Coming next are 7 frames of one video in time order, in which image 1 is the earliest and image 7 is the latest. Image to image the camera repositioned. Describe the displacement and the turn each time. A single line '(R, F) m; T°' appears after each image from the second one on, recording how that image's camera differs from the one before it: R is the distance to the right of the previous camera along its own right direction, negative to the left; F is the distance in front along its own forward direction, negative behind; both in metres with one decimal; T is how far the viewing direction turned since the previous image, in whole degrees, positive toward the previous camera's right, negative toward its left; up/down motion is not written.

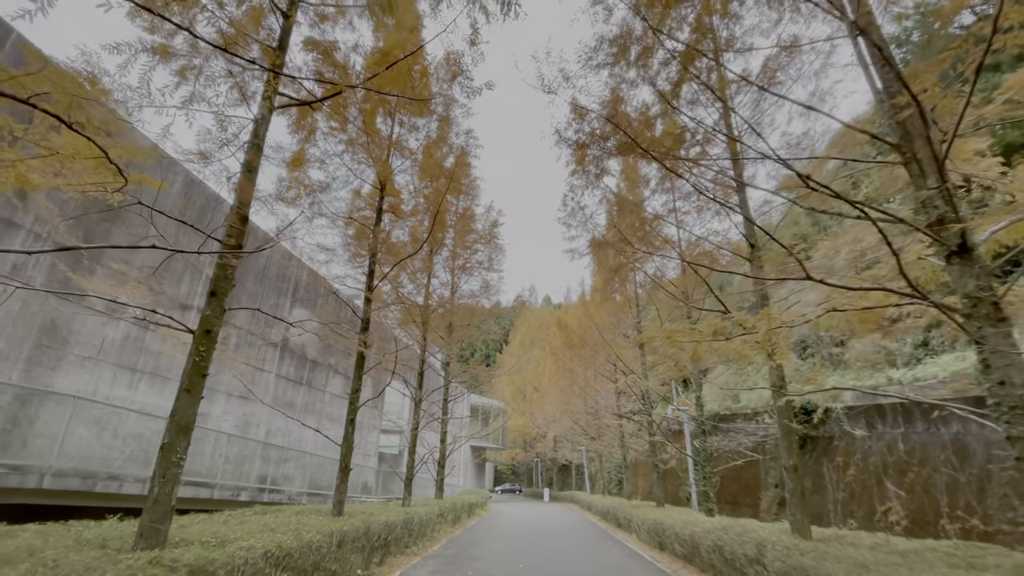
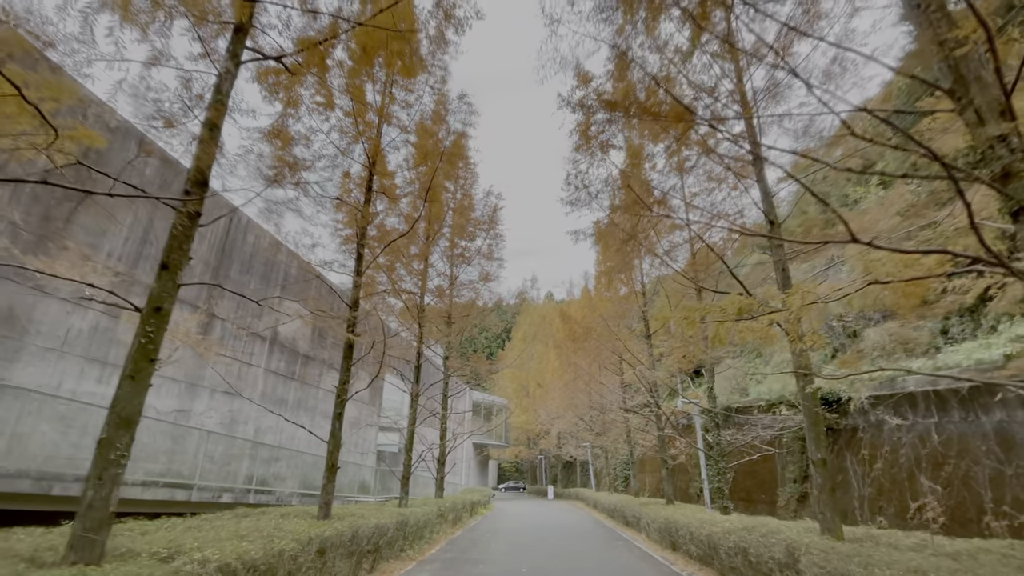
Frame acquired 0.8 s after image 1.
(0.0, +0.4) m; 0°
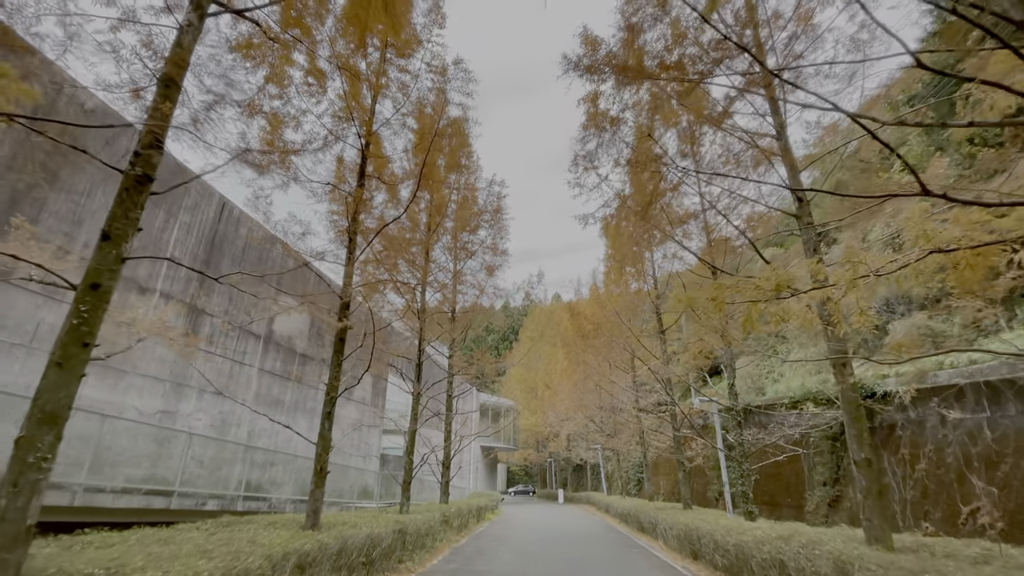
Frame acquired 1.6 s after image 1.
(0.0, +0.4) m; -1°
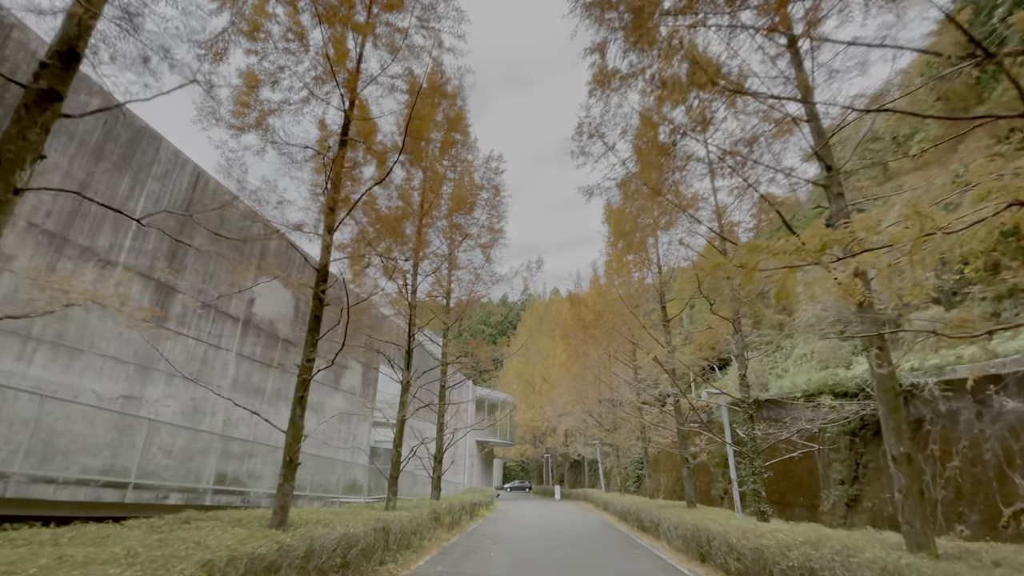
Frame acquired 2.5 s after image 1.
(0.0, +0.5) m; 0°
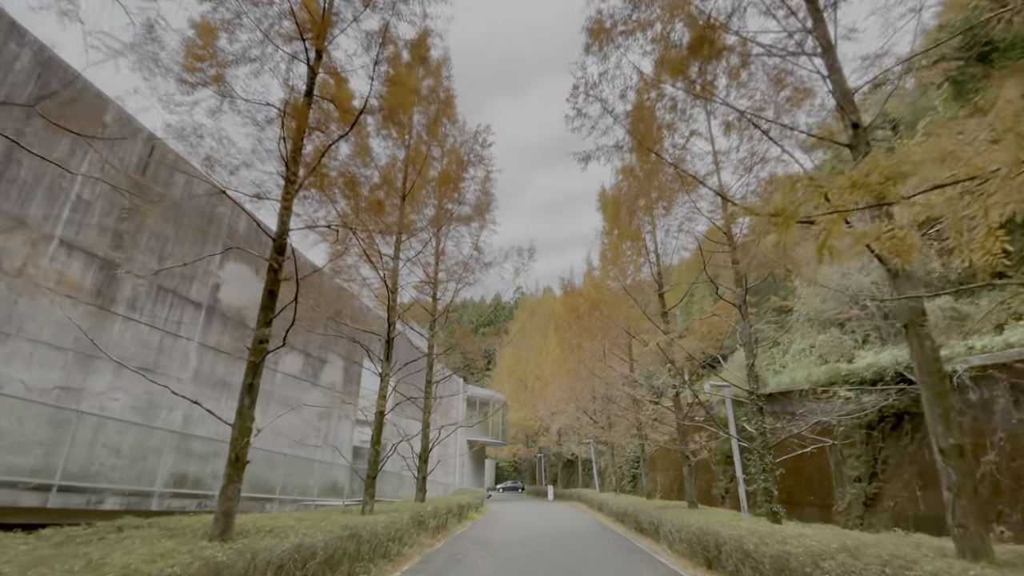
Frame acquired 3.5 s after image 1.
(+0.1, +0.6) m; +1°
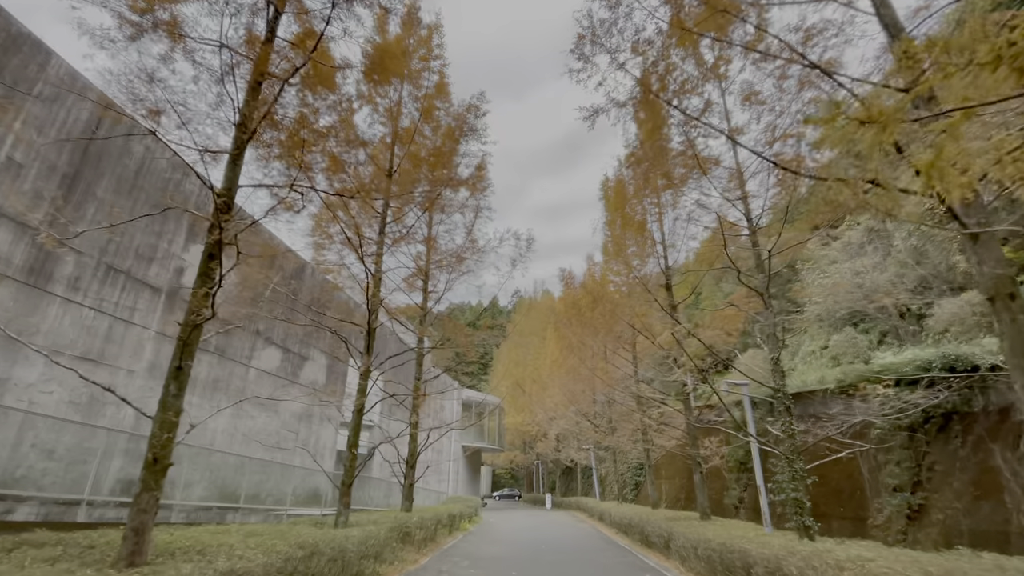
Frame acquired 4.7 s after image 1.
(0.0, +0.7) m; 0°
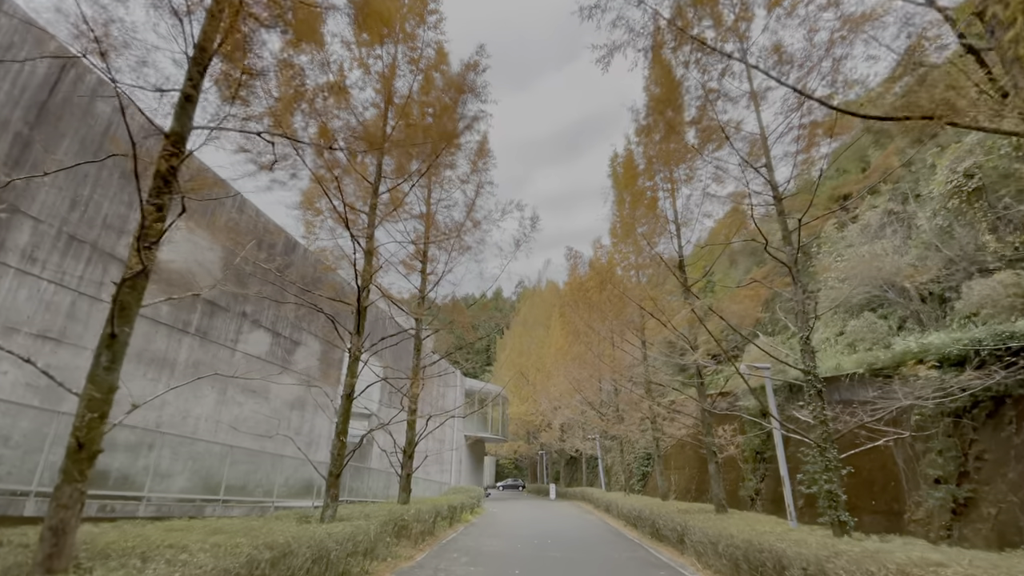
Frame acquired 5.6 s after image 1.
(0.0, +0.5) m; 0°
